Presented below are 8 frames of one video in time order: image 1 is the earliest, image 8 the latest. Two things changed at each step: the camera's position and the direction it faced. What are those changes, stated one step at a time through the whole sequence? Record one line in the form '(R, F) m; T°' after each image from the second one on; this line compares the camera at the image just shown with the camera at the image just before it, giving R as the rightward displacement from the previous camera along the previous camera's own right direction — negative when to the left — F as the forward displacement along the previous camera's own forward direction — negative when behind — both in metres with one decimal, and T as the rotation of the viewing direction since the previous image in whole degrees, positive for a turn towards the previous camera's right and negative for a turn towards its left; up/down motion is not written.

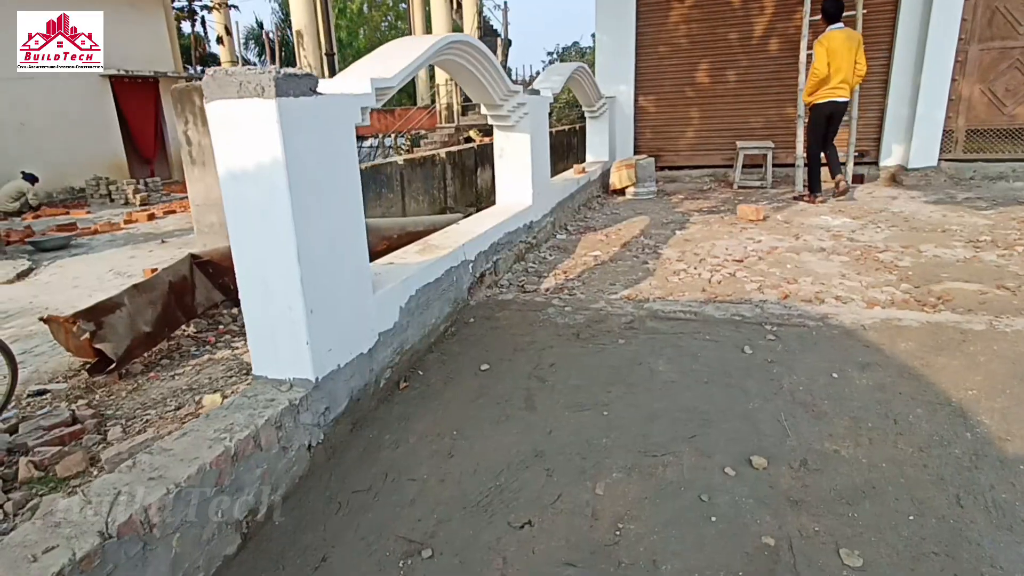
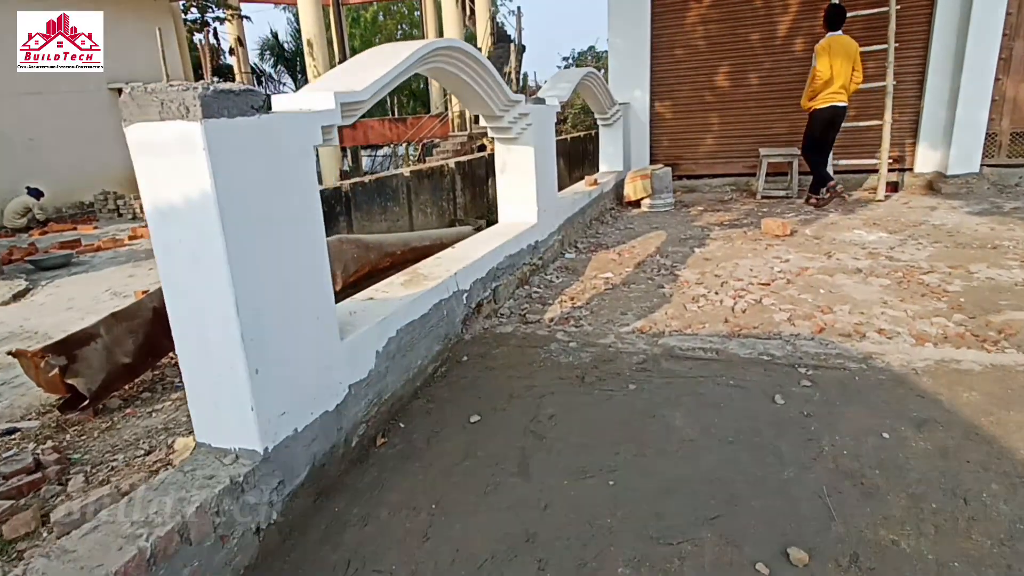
(+0.1, +0.4) m; -2°
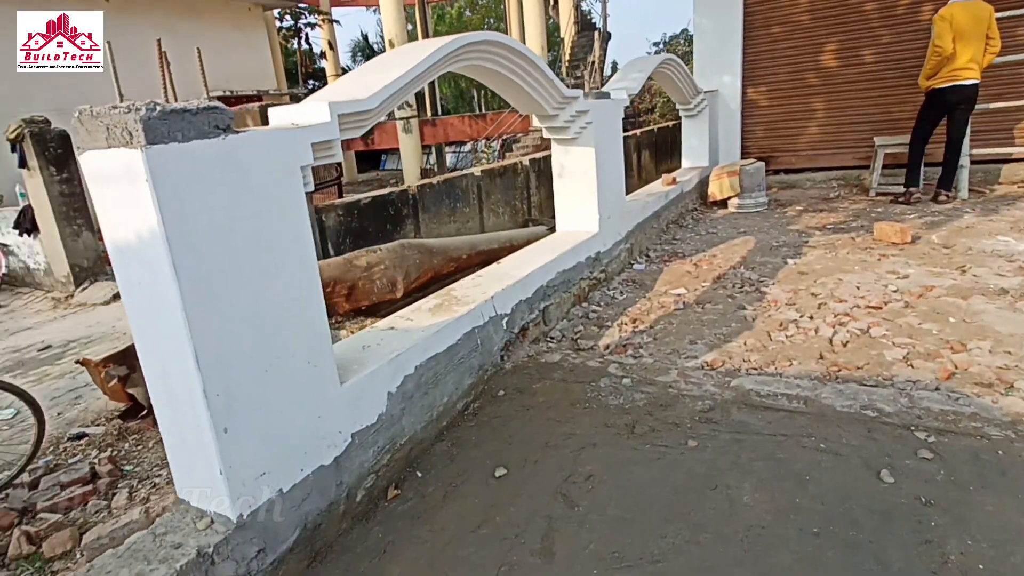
(+0.3, +0.5) m; -9°
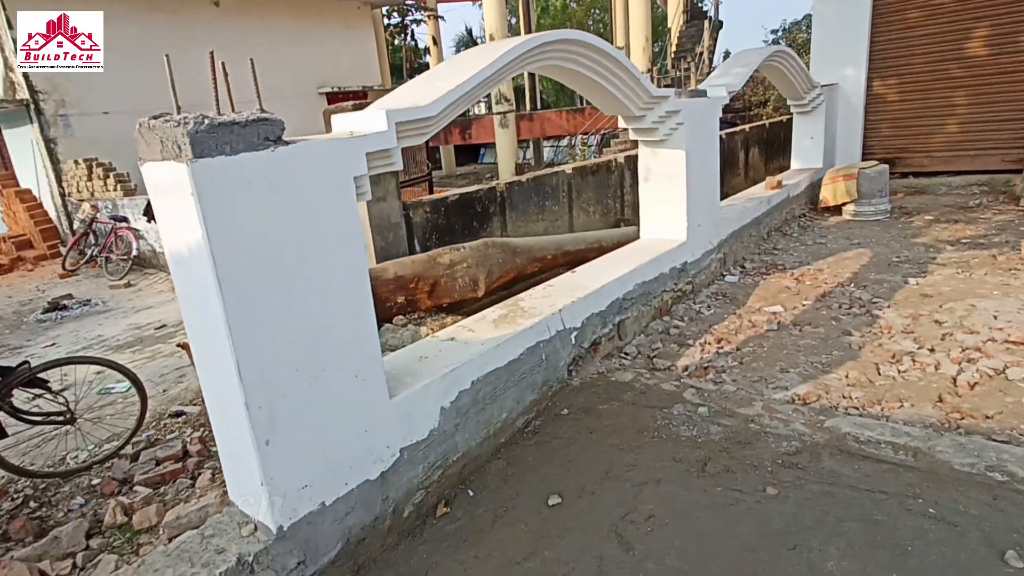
(+0.1, +0.2) m; -9°
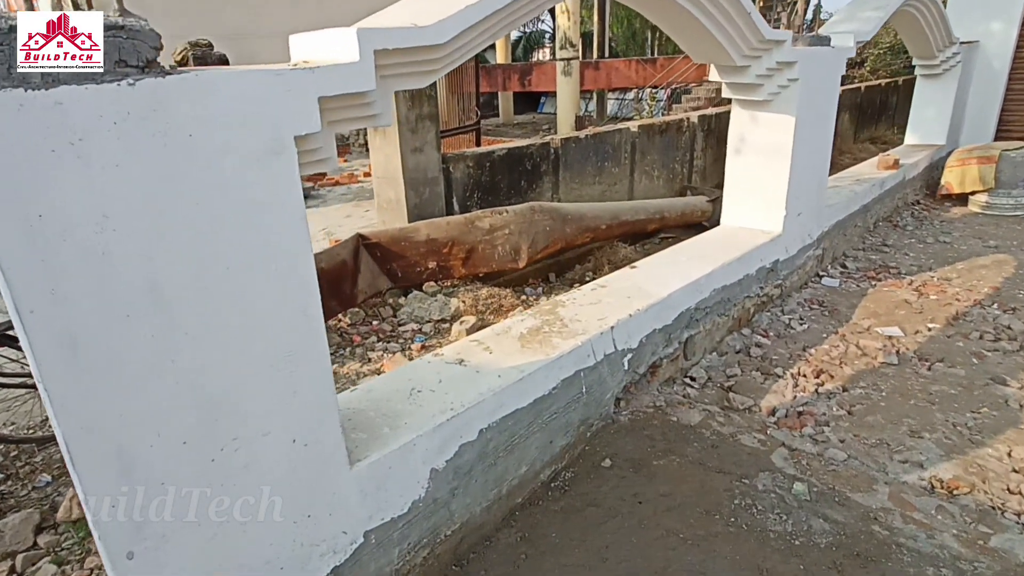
(0.0, +0.8) m; -5°
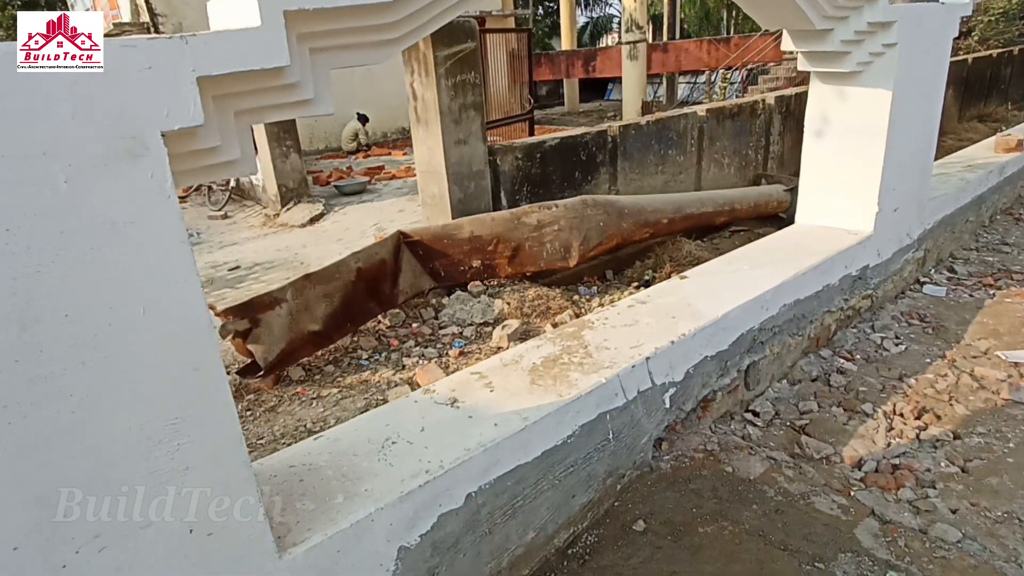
(+0.2, +0.4) m; -7°
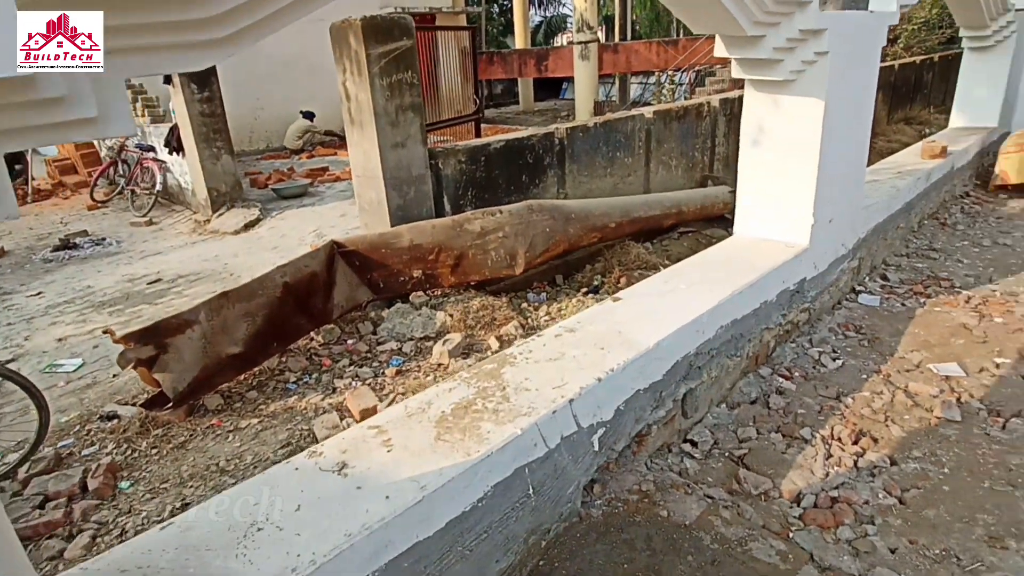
(+0.1, +0.2) m; +4°
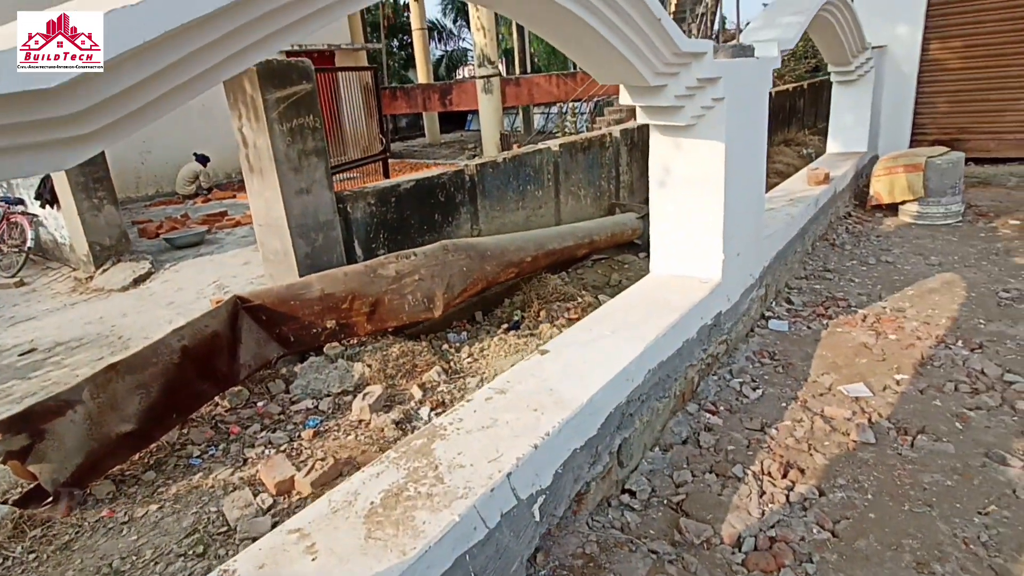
(0.0, +0.1) m; +8°
